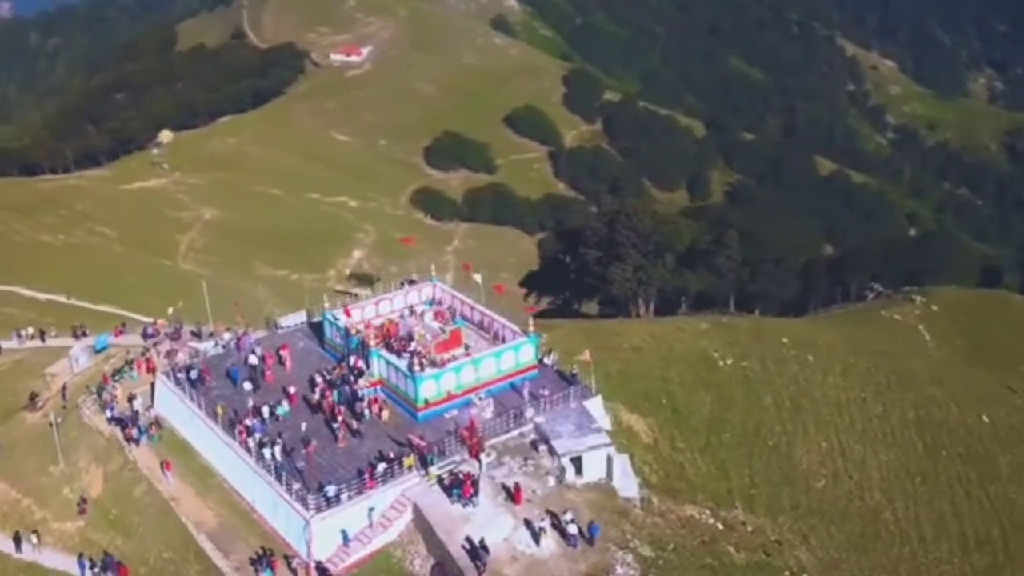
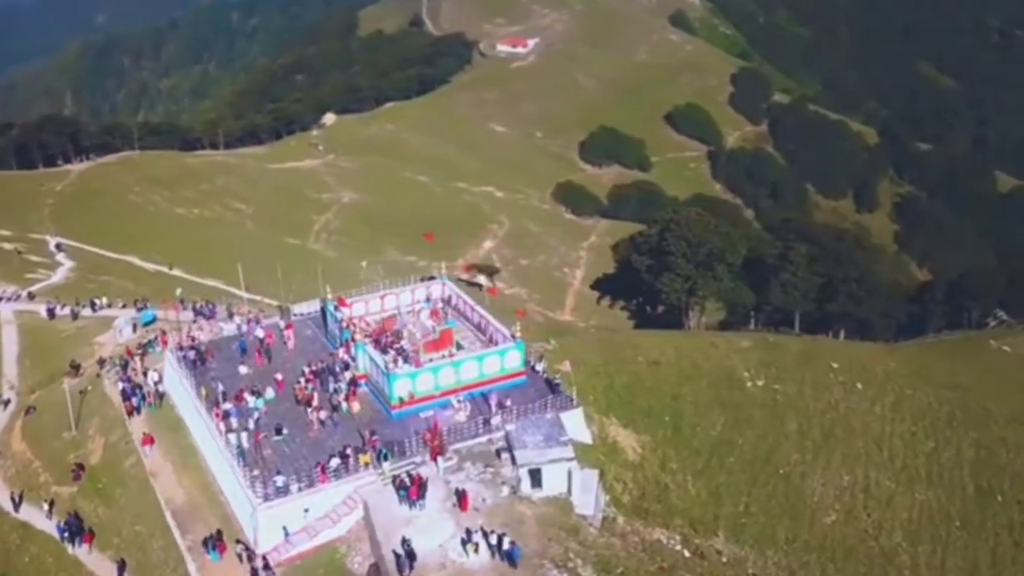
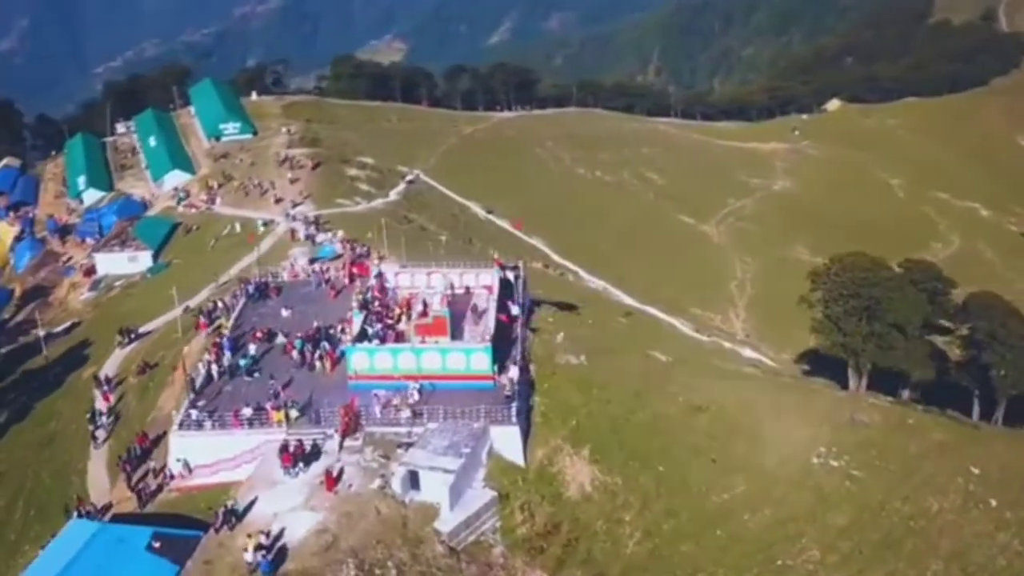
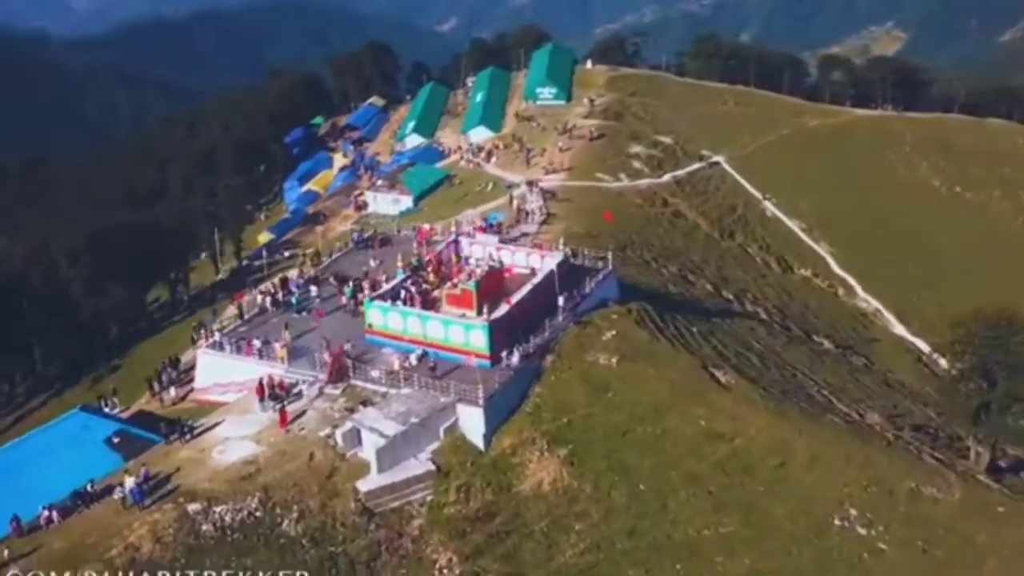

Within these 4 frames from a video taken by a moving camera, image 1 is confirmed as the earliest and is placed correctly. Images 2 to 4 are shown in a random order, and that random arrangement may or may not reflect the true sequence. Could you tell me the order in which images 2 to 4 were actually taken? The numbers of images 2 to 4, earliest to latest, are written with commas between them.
2, 3, 4
